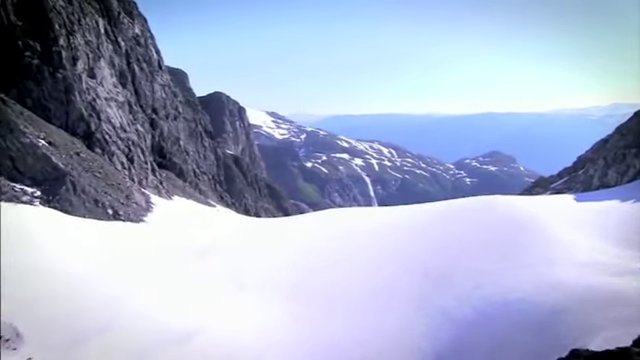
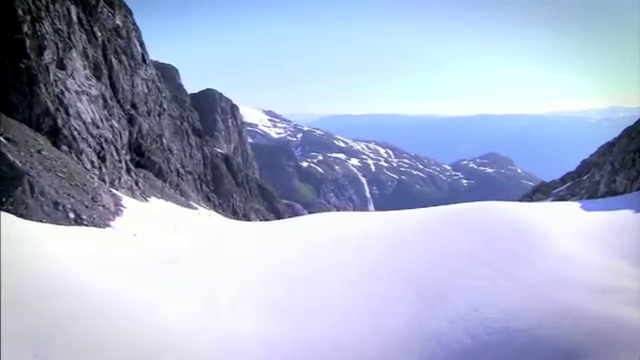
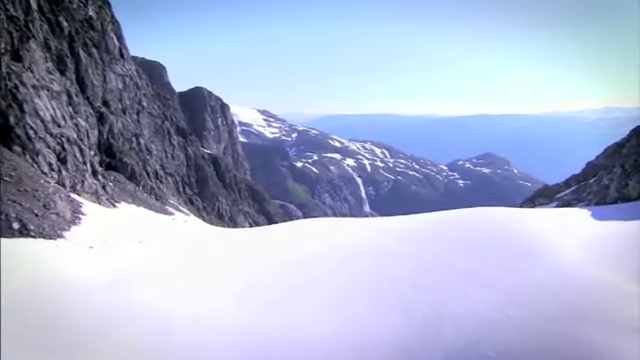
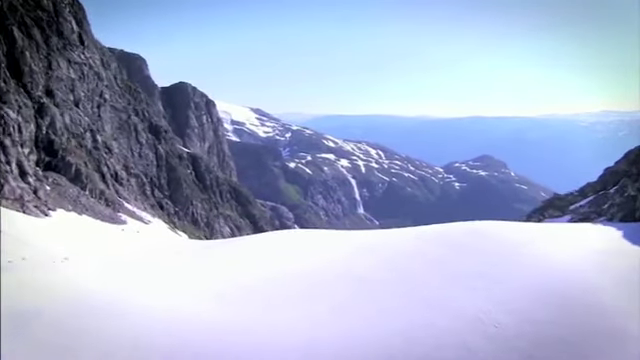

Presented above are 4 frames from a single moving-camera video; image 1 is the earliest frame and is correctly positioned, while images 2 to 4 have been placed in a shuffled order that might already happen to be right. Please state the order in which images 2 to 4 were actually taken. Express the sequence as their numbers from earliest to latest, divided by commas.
2, 3, 4
